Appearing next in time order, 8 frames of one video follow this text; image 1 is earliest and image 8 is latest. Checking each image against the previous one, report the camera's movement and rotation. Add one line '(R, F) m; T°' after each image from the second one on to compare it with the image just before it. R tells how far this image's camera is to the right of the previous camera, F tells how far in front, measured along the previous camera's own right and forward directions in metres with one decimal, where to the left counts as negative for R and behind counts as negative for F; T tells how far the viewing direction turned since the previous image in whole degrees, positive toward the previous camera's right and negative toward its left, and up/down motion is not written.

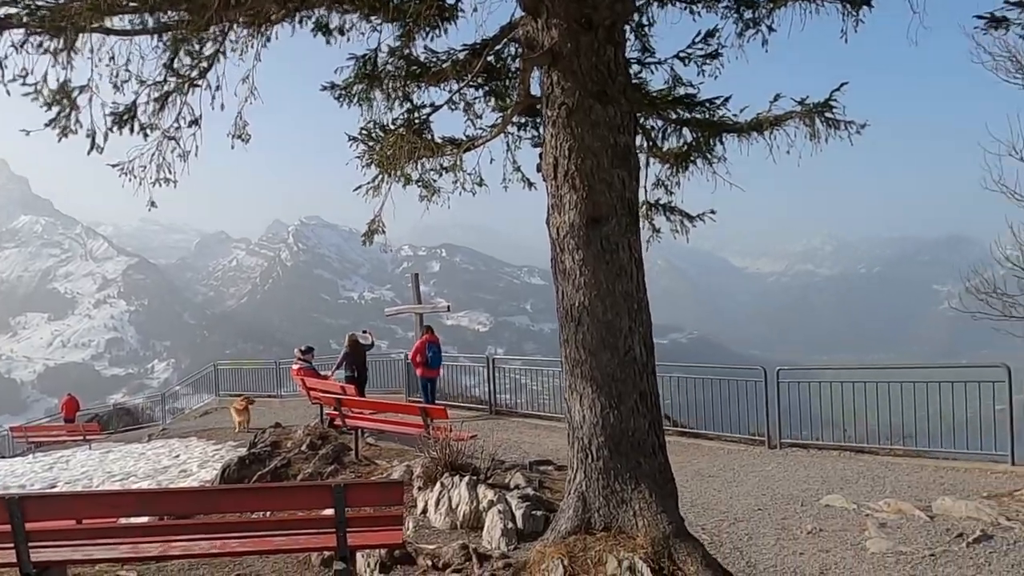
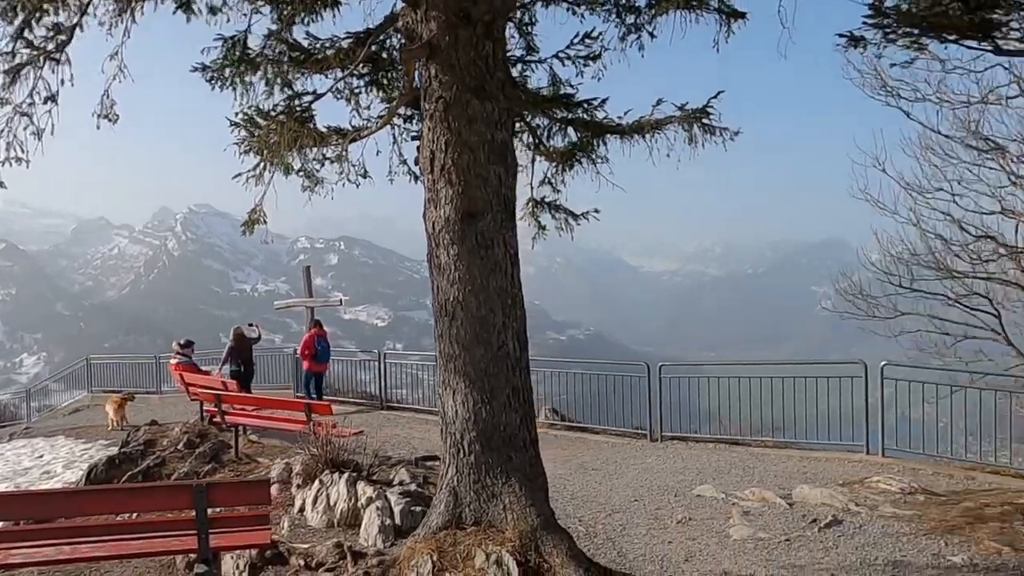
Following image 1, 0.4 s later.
(+0.2, 0.0) m; +7°
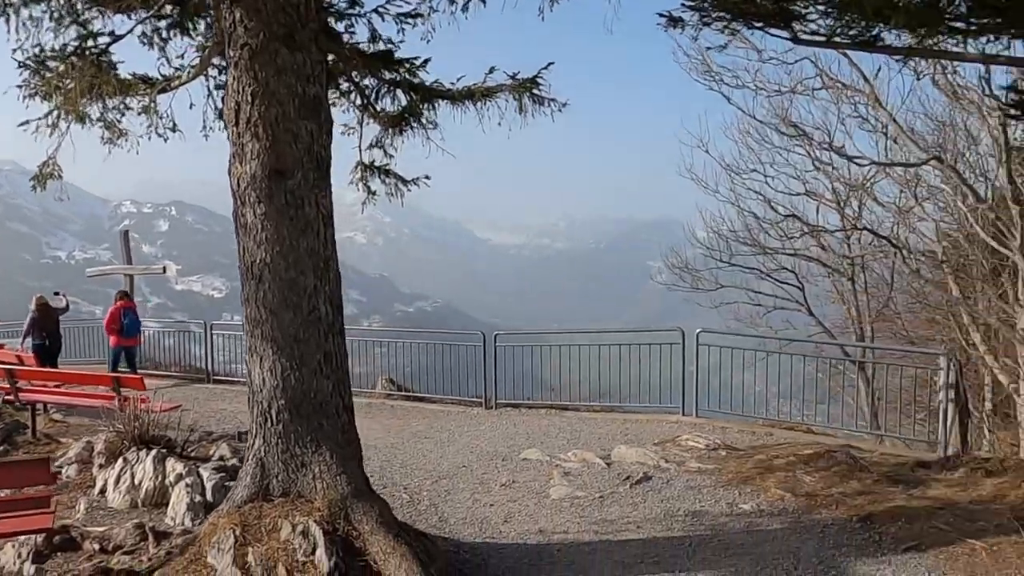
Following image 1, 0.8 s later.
(+0.2, 0.0) m; +11°
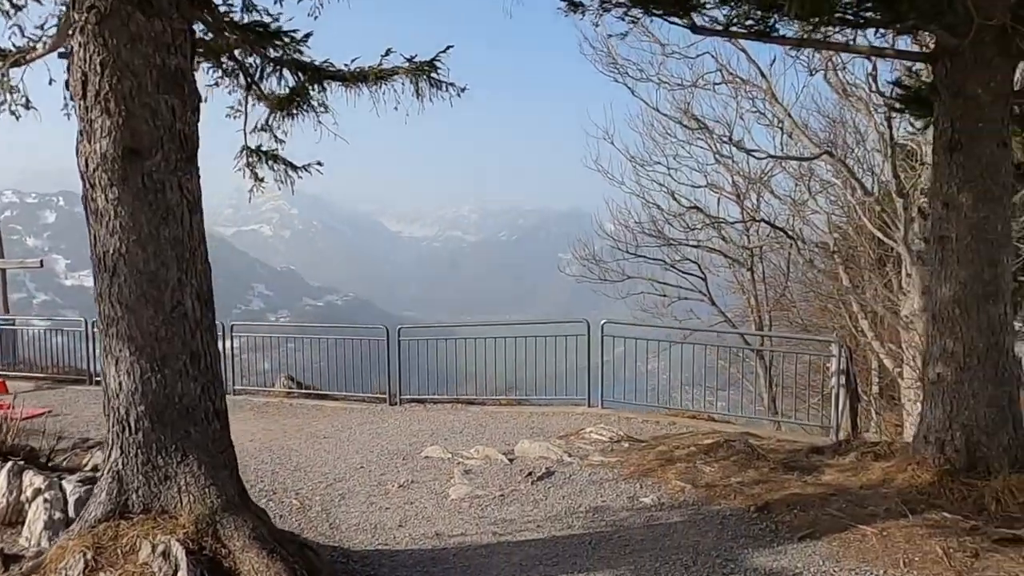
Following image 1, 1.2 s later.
(+0.1, +0.2) m; +7°
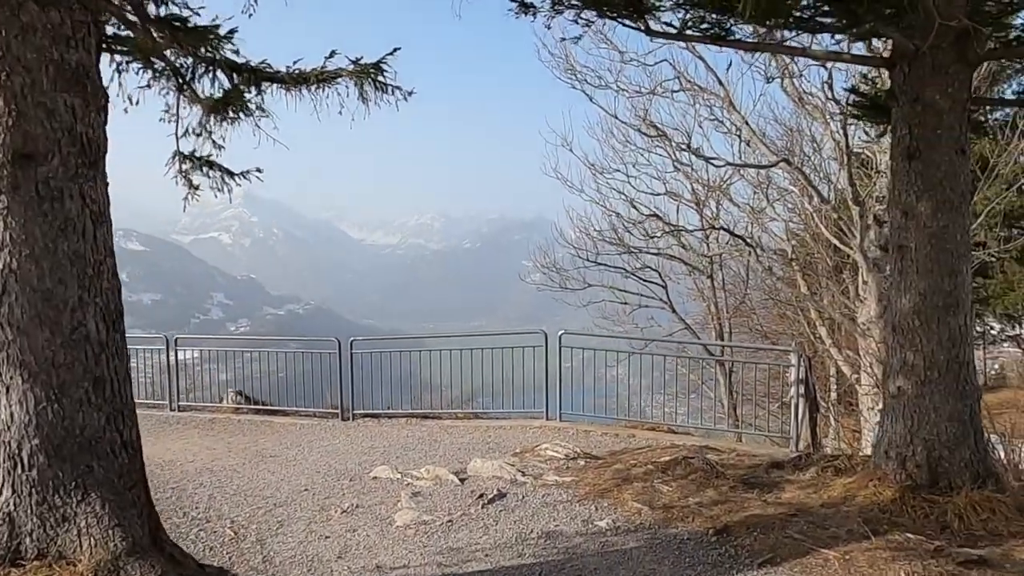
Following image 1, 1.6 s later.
(+0.1, +0.2) m; +3°
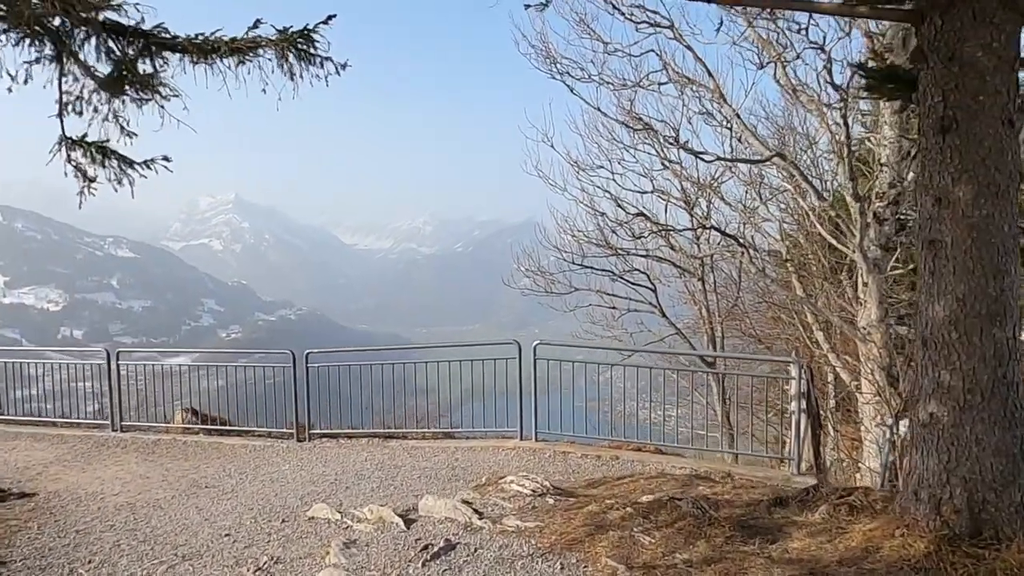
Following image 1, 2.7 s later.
(+0.2, +0.7) m; +1°
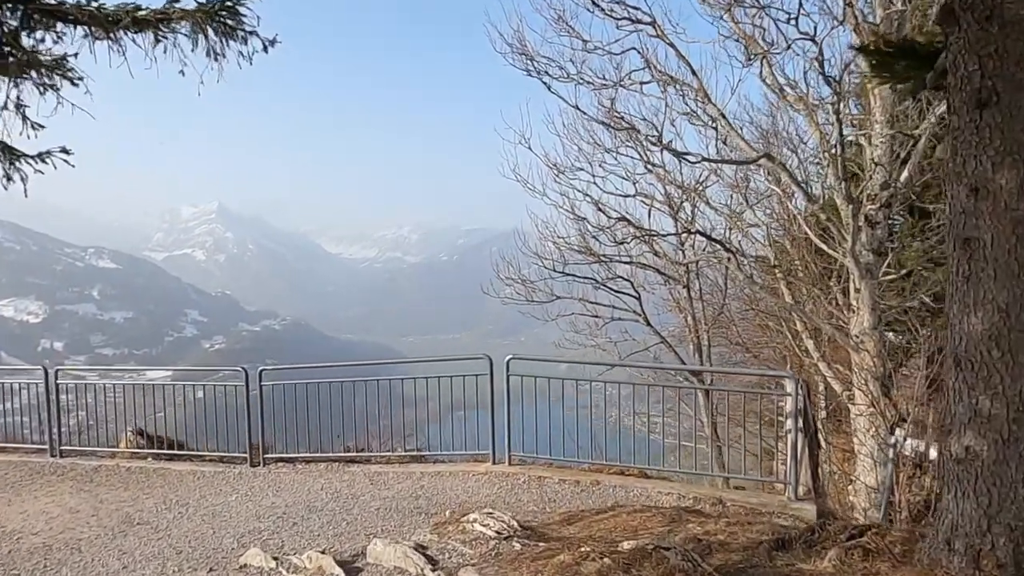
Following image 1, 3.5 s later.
(+0.1, +0.5) m; +1°
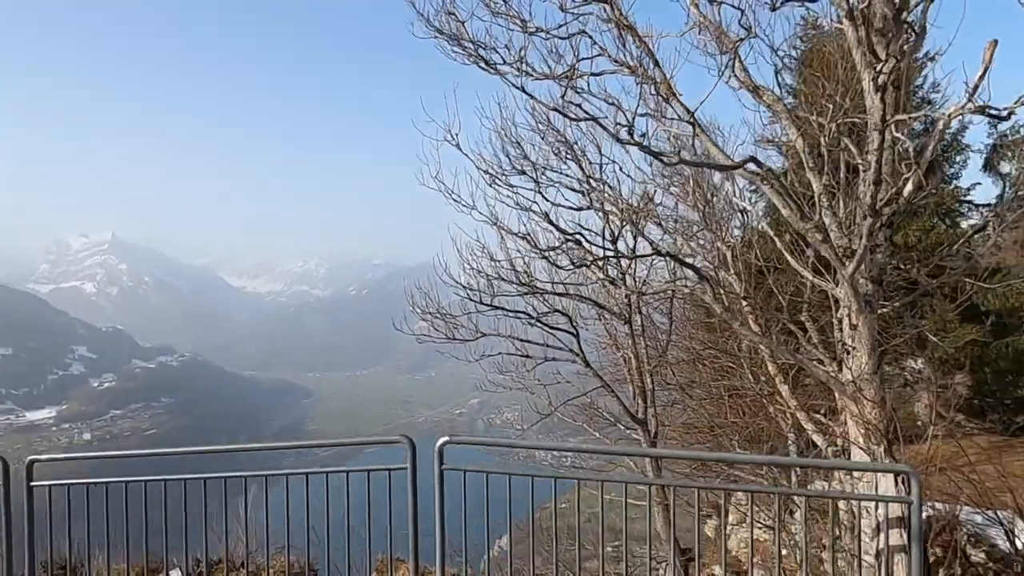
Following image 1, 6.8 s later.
(-0.1, +2.2) m; +7°
